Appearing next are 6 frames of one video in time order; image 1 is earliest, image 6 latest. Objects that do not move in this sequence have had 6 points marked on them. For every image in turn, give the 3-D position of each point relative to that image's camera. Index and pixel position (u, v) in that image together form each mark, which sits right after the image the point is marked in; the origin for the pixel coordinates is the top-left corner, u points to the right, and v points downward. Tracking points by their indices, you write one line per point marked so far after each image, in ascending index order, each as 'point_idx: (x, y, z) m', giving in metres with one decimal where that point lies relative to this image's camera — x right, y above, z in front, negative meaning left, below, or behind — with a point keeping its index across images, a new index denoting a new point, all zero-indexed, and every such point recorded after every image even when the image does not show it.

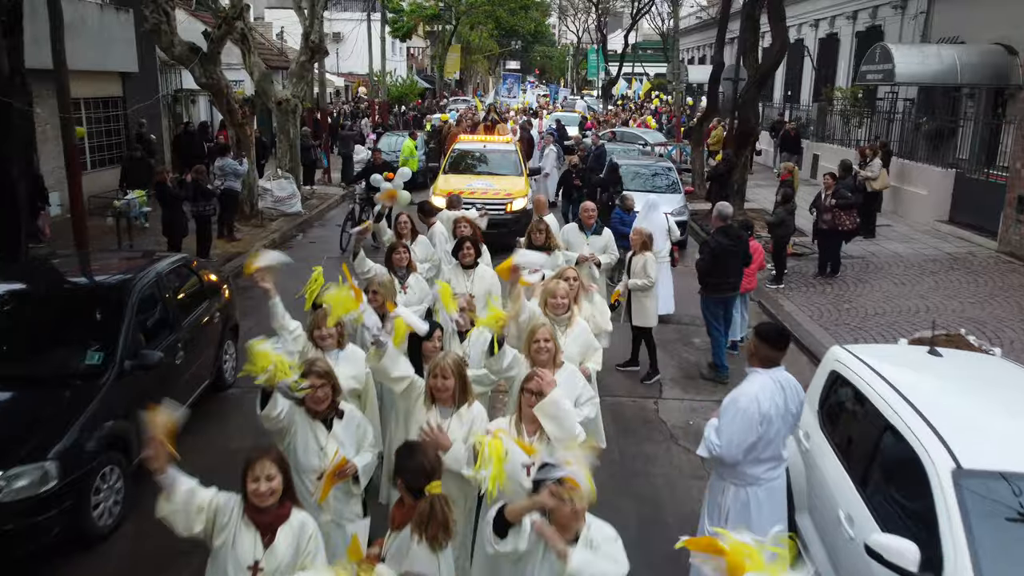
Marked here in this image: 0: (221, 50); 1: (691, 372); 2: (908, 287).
0: (-5.8, +4.8, +16.1) m
1: (+2.1, -1.0, +9.5) m
2: (+6.3, 0.0, +12.9) m
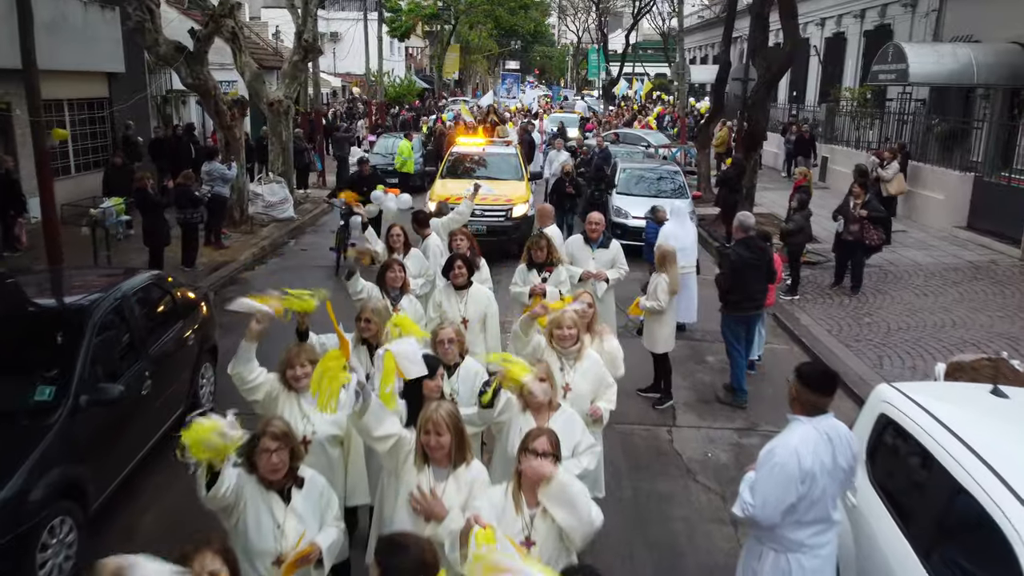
0: (-5.8, +4.6, +15.4) m
1: (+2.1, -1.2, +8.8) m
2: (+6.4, -0.2, +12.3) m
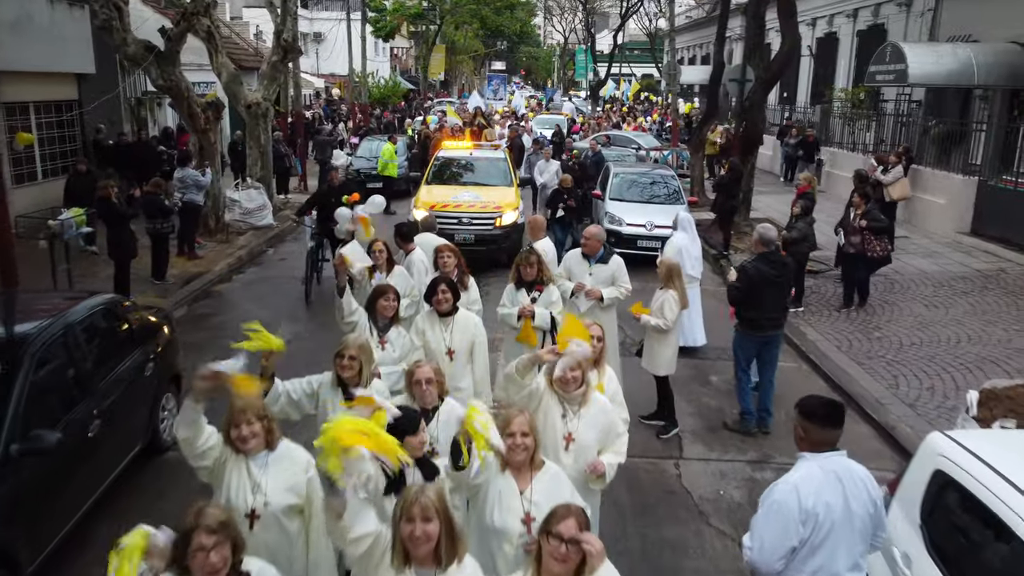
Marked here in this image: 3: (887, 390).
0: (-6.0, +4.3, +14.7) m
1: (+2.1, -1.4, +8.2) m
2: (+6.2, -0.3, +11.7) m
3: (+4.2, -1.1, +9.0) m
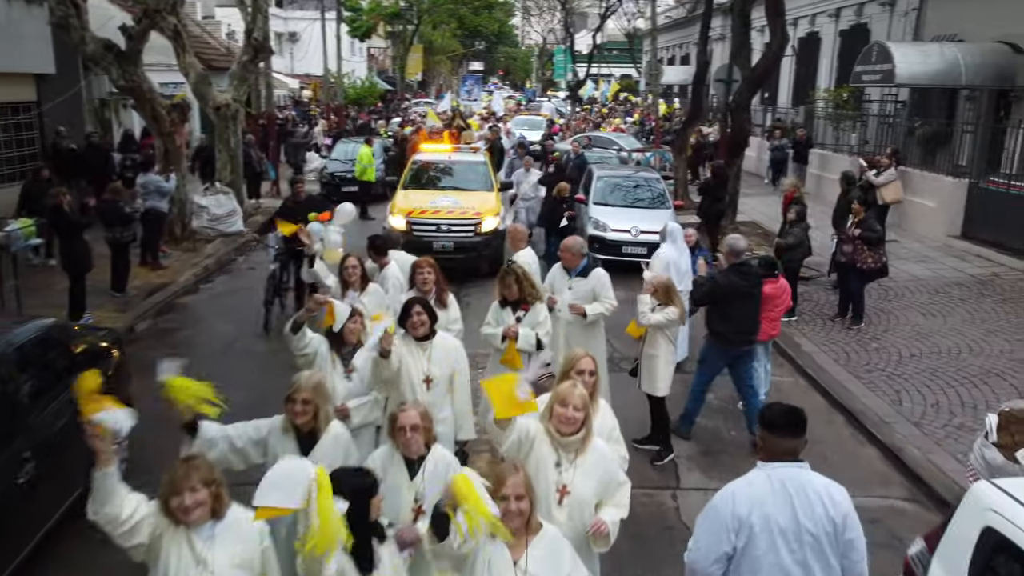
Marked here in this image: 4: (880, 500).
0: (-6.4, +4.1, +13.9) m
1: (+1.9, -1.5, +7.7) m
2: (+6.0, -0.4, +11.3) m
3: (+4.0, -1.3, +8.6) m
4: (+3.1, -1.8, +6.9) m
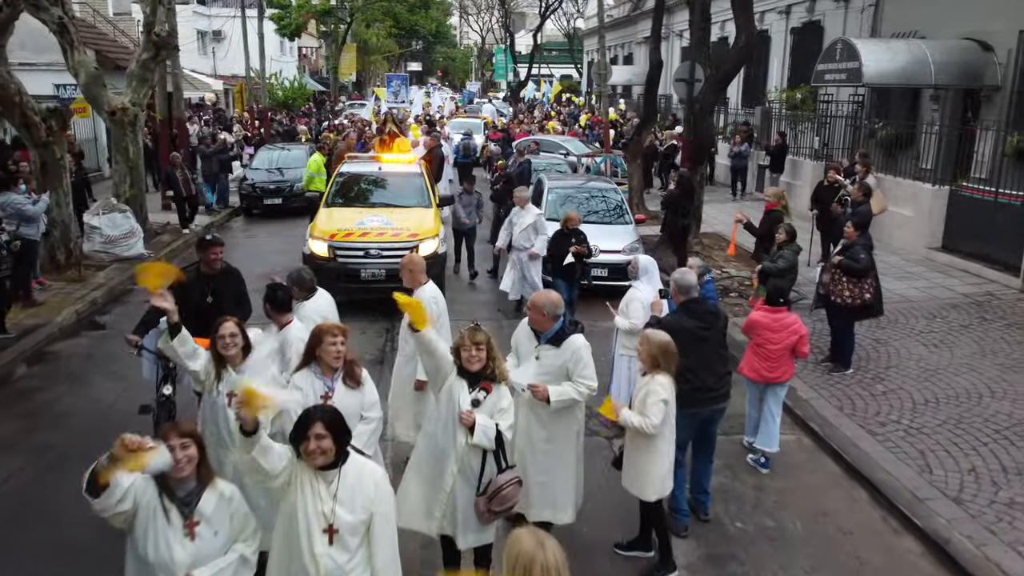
0: (-7.3, +3.6, +11.7) m
1: (+1.5, -1.9, +6.0) m
2: (+5.3, -0.8, +9.9) m
3: (+3.5, -1.6, +7.0) m
4: (+2.8, -2.2, +5.3) m
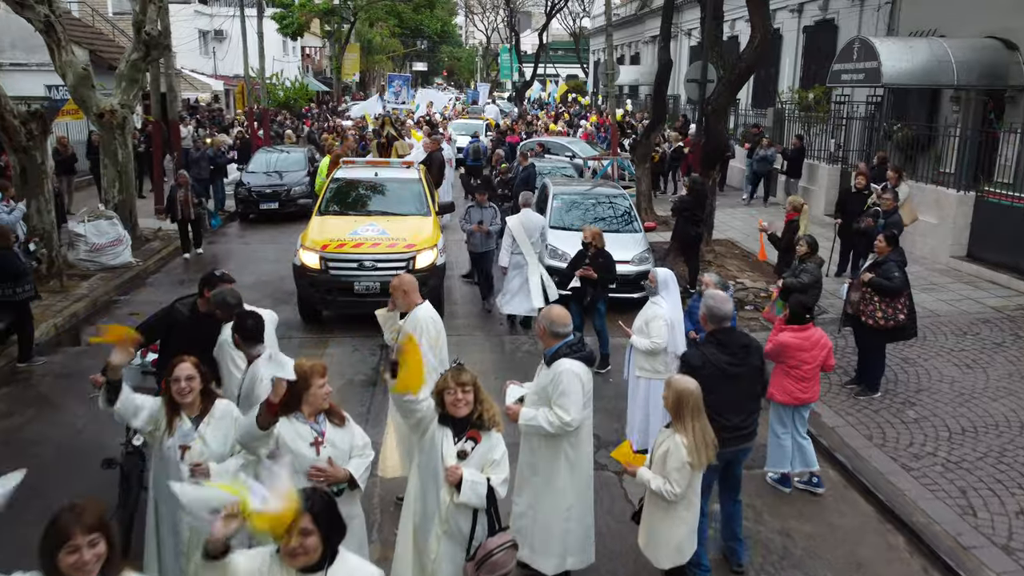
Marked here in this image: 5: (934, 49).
0: (-7.3, +3.4, +11.1) m
1: (+1.5, -2.1, +5.3) m
2: (+5.3, -1.0, +9.2) m
3: (+3.5, -1.8, +6.4) m
4: (+2.8, -2.4, +4.7) m
5: (+8.9, +5.0, +17.0) m
